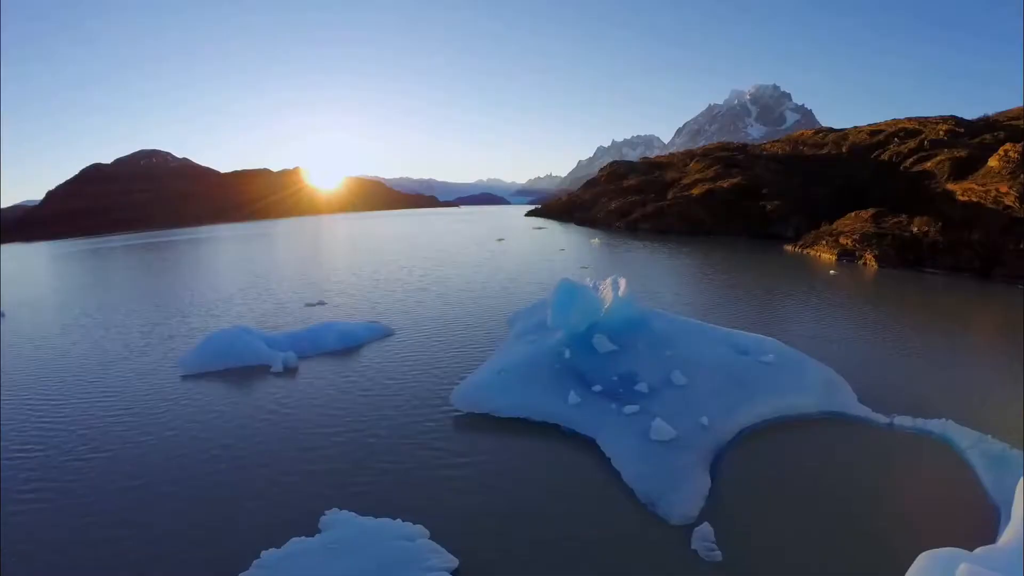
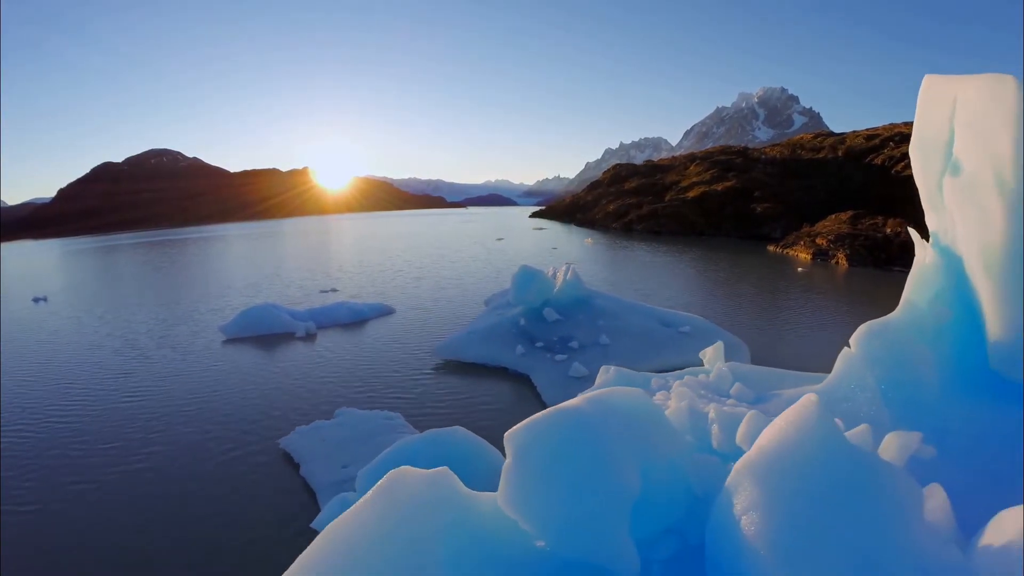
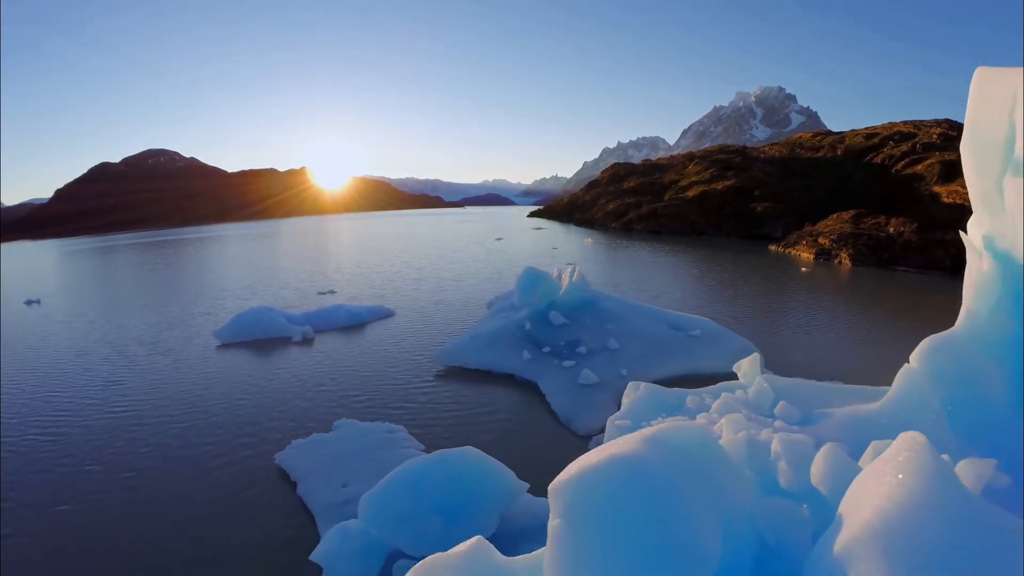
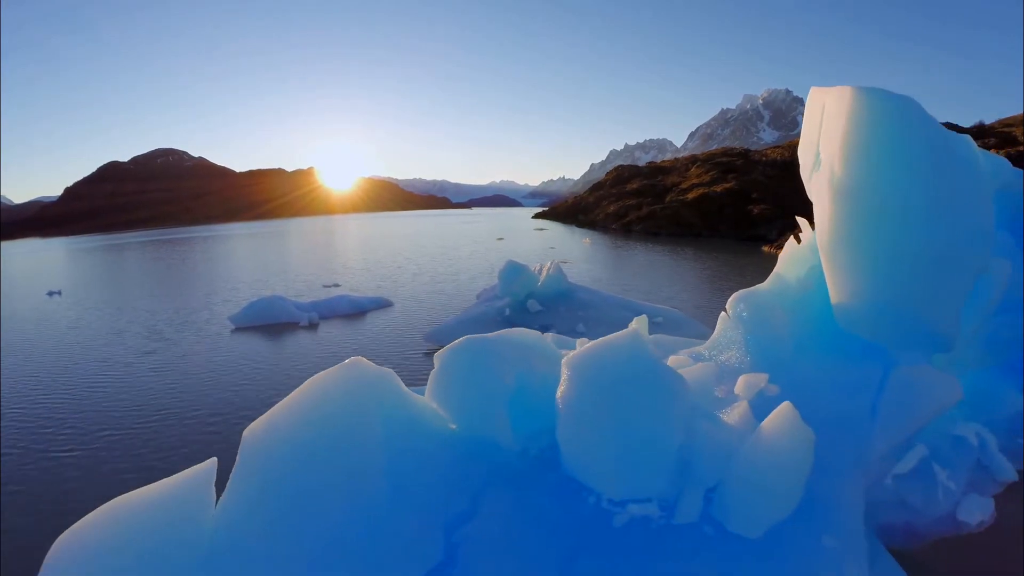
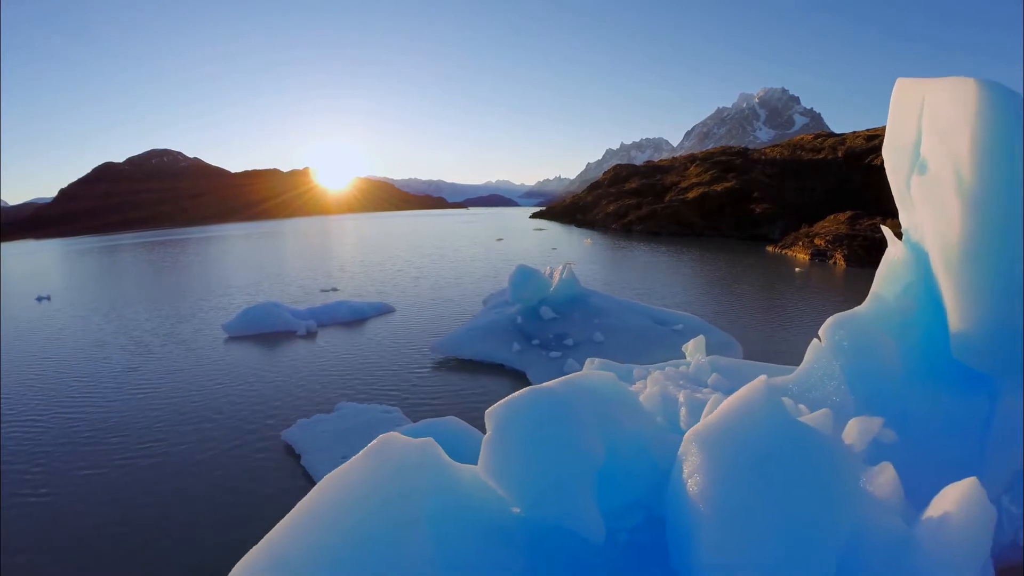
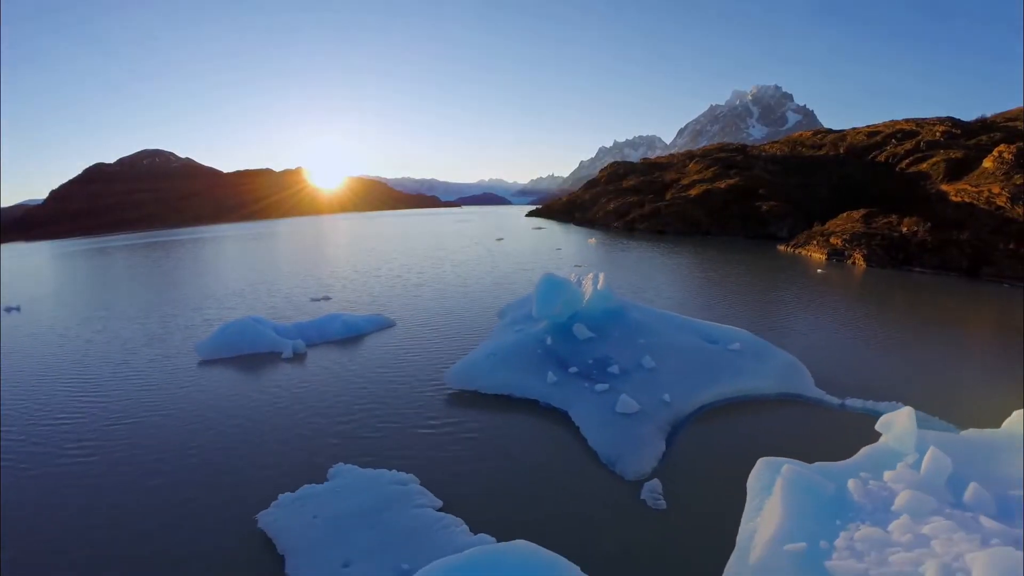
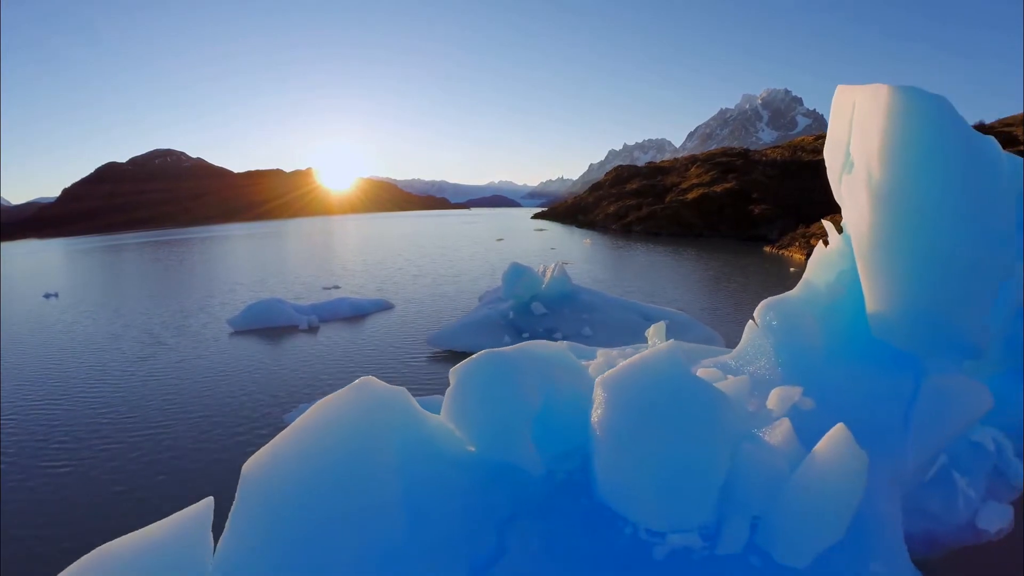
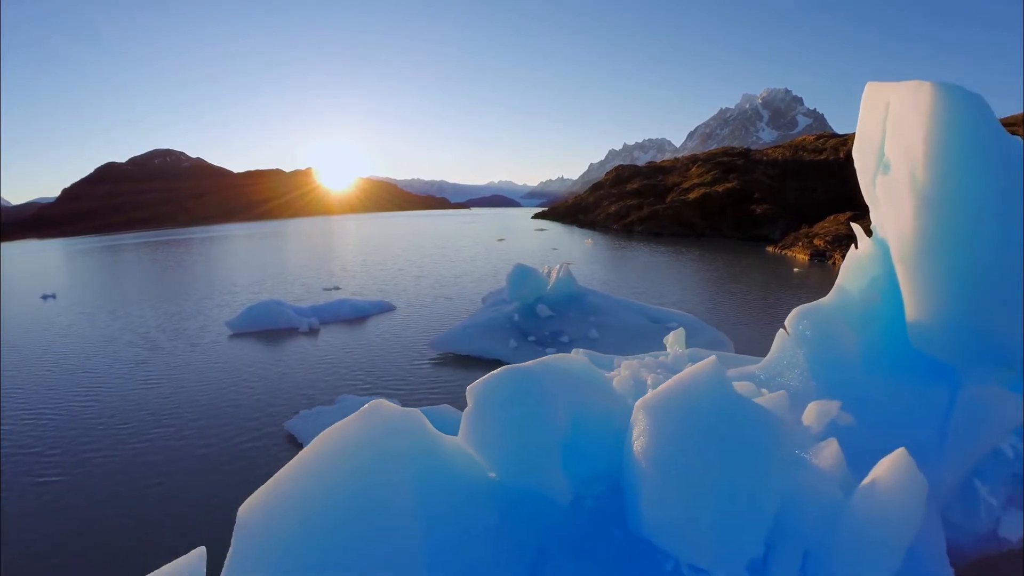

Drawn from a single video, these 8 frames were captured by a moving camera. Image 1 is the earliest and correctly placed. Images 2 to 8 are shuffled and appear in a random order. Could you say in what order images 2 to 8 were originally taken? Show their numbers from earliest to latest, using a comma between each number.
6, 3, 2, 5, 8, 7, 4
